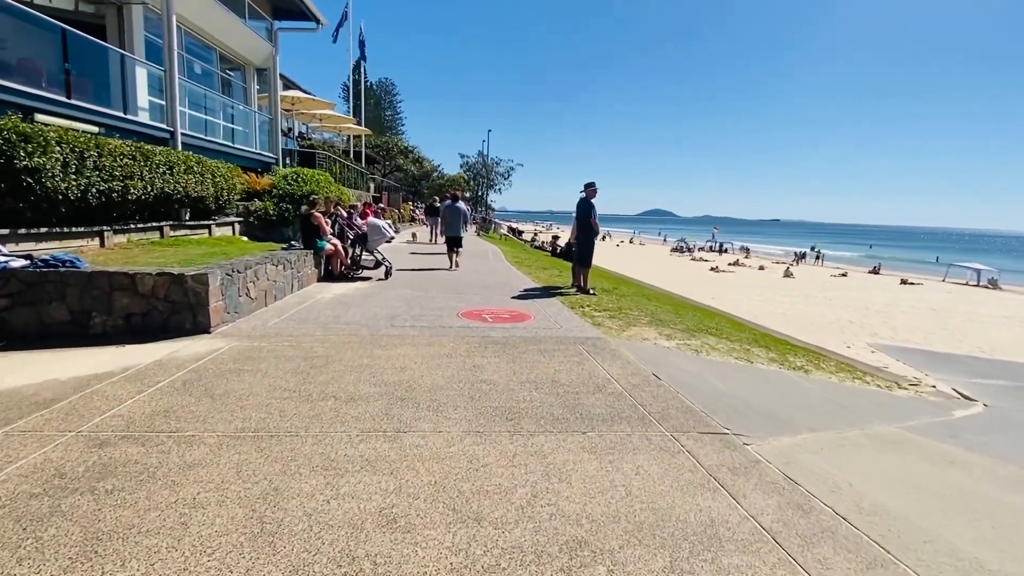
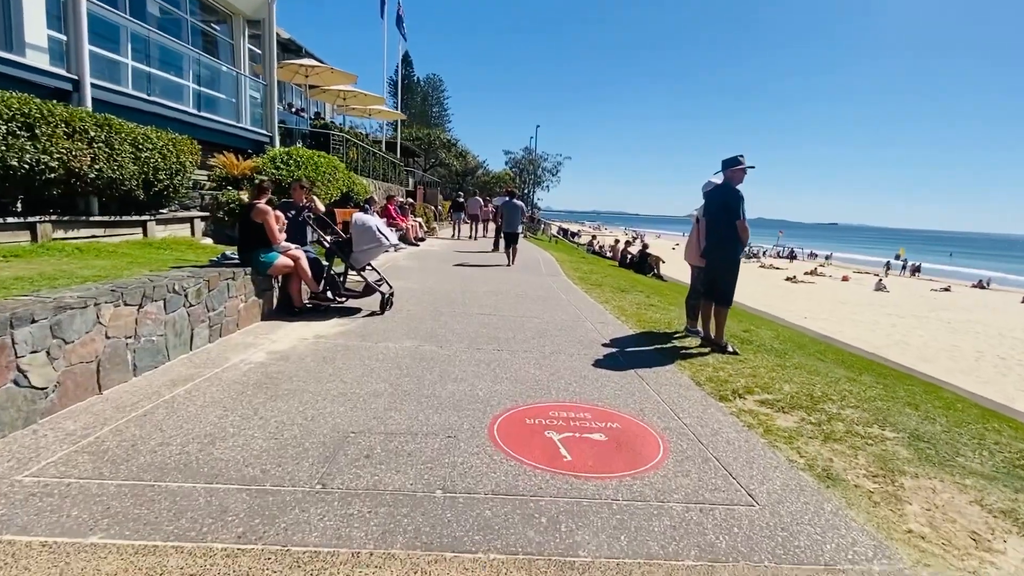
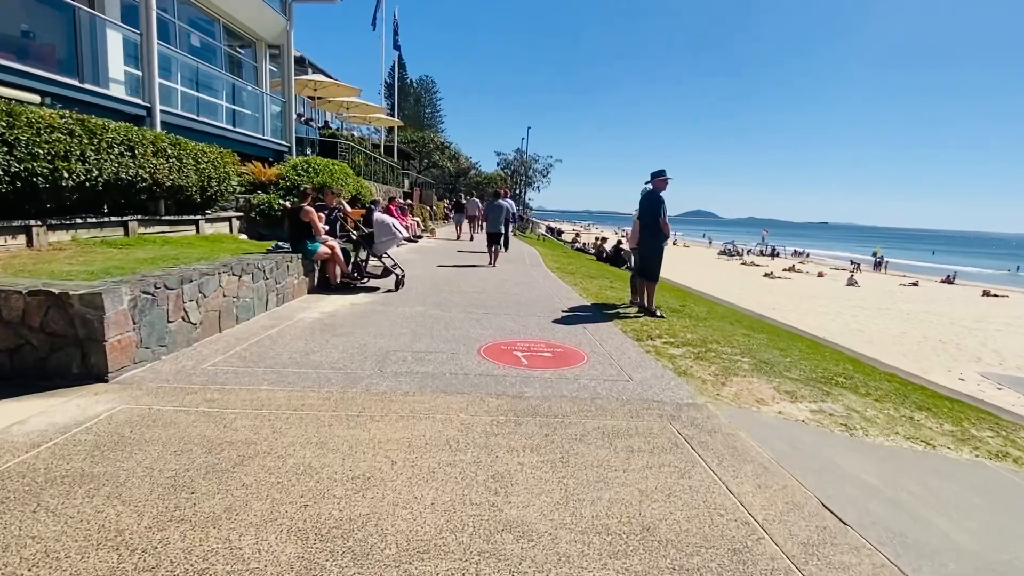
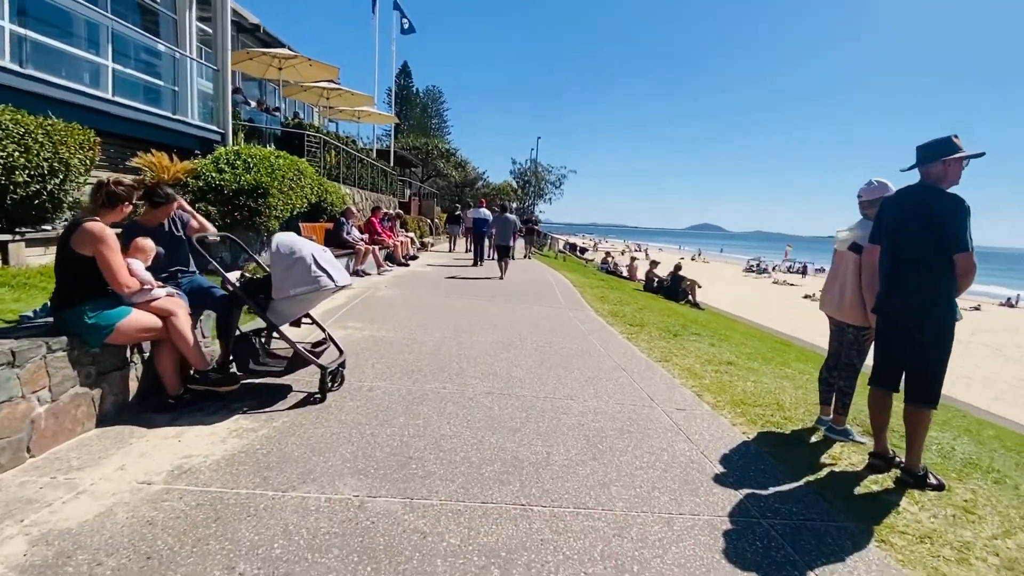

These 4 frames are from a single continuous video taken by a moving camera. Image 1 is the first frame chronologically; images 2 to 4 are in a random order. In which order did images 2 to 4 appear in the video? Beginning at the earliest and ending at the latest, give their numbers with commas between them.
3, 2, 4
